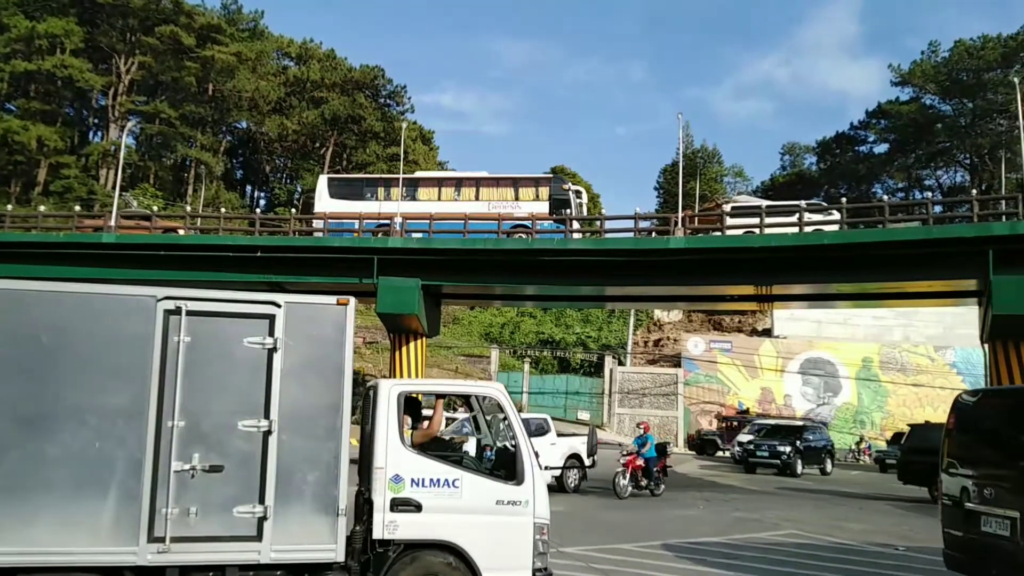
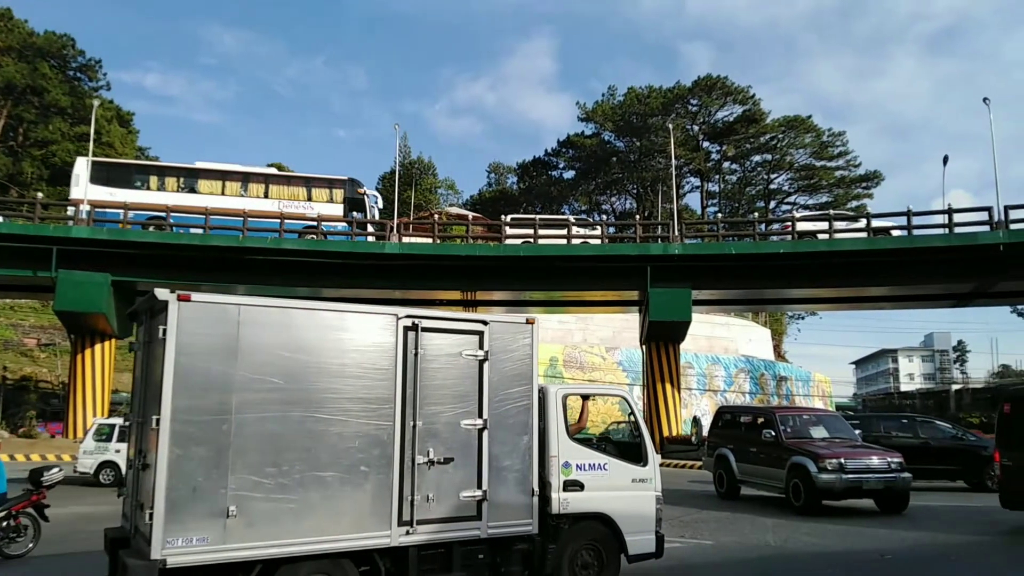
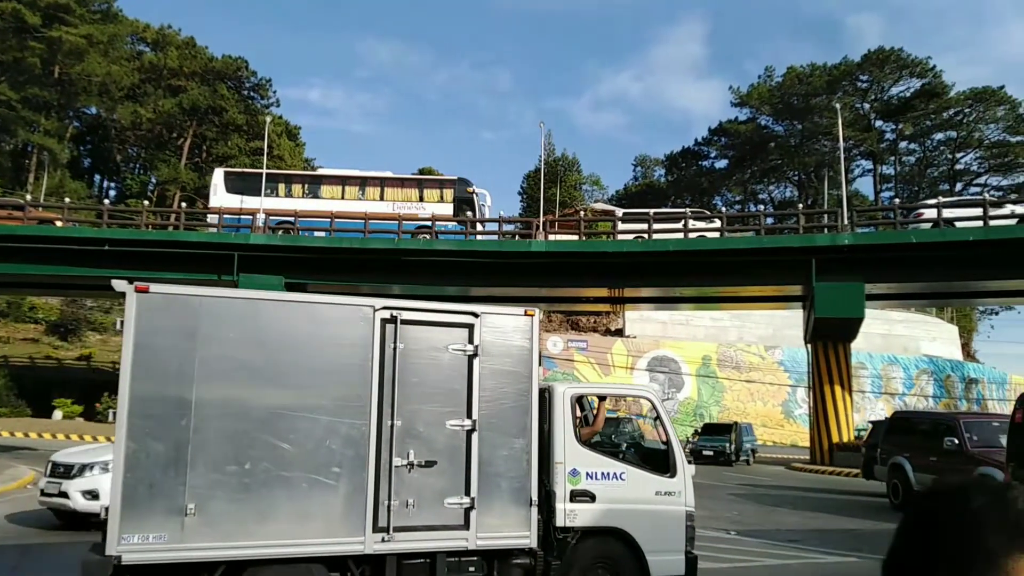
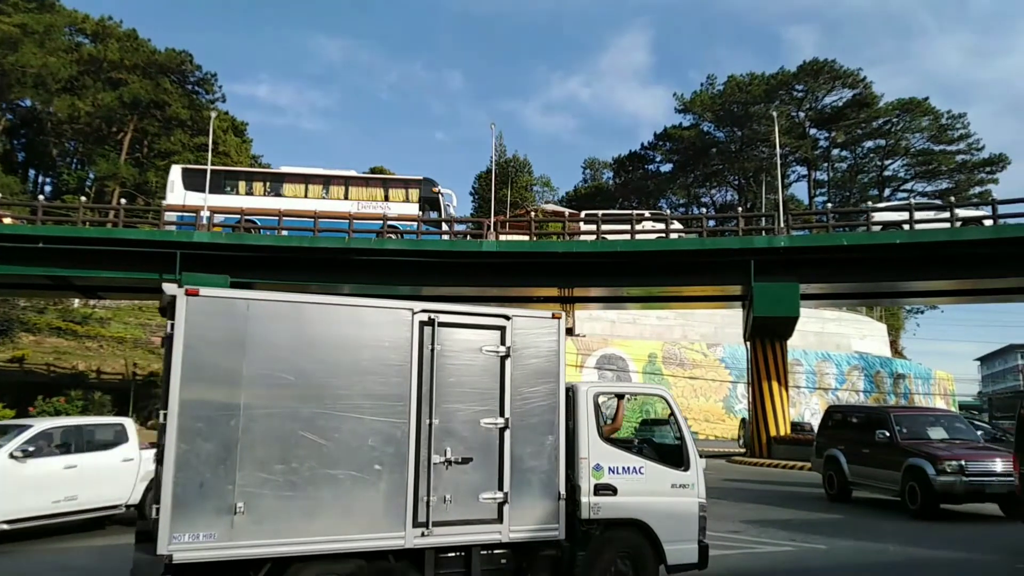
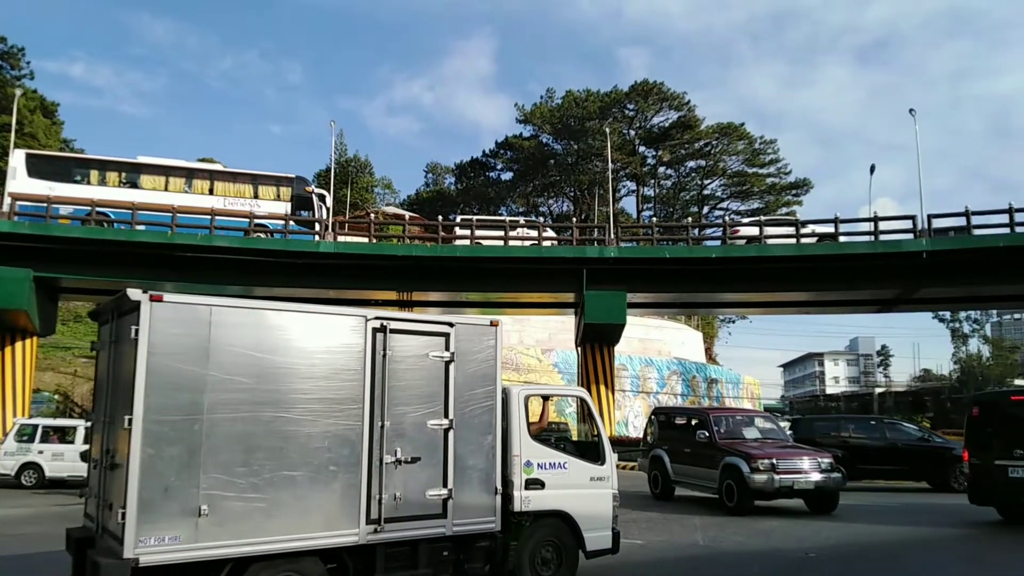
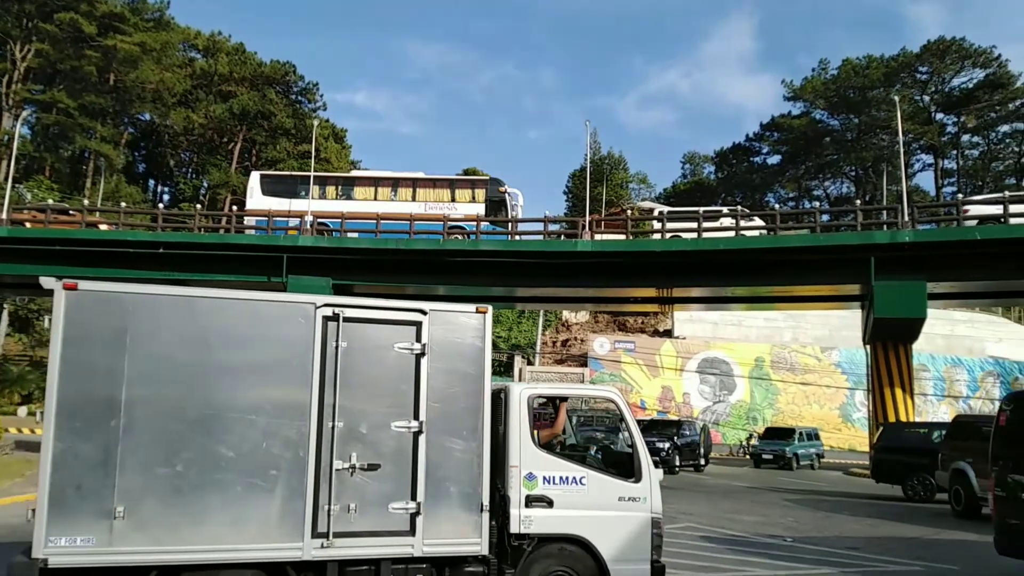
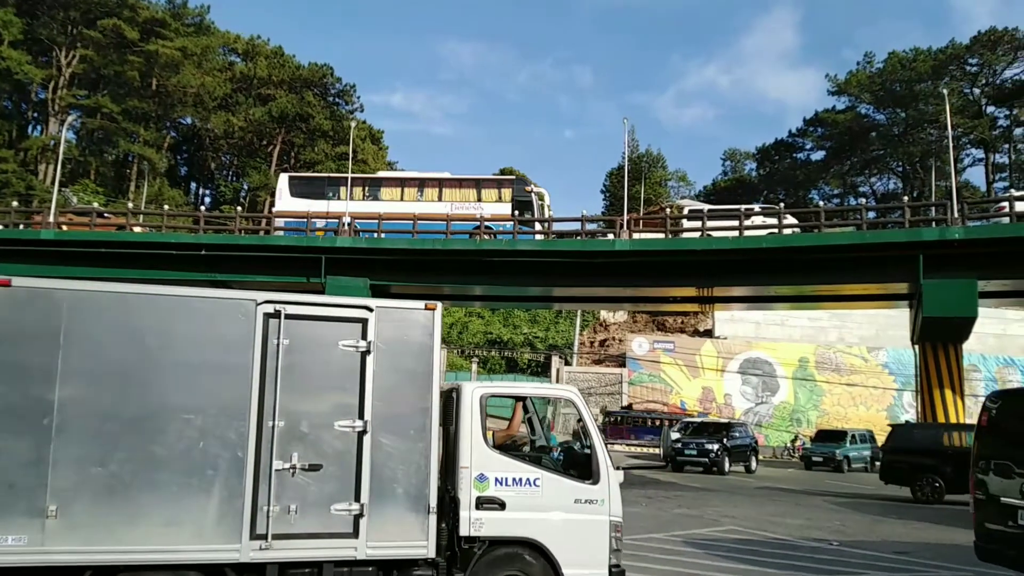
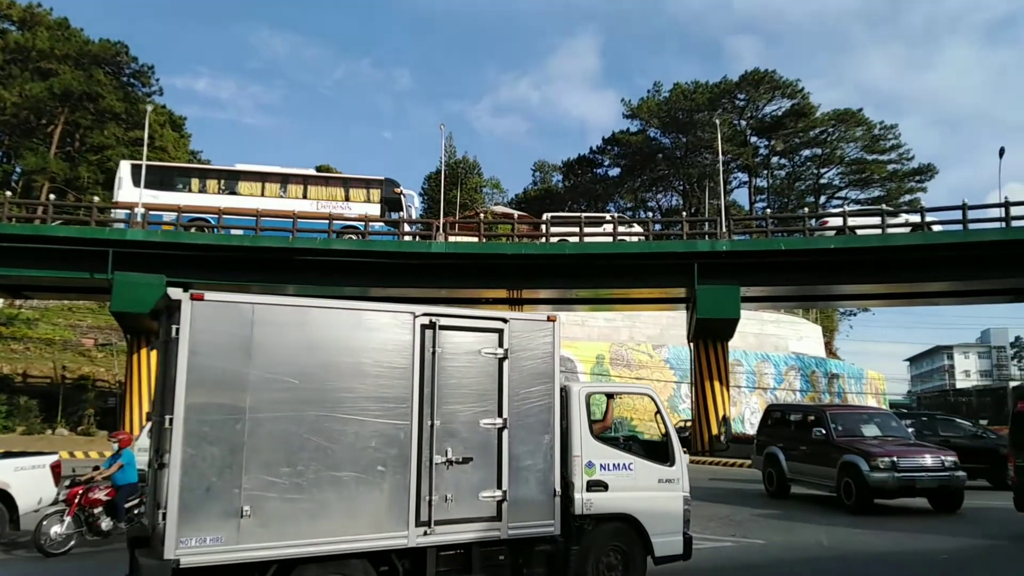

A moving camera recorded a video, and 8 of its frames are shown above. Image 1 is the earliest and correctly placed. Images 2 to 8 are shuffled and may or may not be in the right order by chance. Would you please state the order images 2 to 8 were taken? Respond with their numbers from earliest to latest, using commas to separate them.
7, 6, 3, 4, 8, 2, 5
